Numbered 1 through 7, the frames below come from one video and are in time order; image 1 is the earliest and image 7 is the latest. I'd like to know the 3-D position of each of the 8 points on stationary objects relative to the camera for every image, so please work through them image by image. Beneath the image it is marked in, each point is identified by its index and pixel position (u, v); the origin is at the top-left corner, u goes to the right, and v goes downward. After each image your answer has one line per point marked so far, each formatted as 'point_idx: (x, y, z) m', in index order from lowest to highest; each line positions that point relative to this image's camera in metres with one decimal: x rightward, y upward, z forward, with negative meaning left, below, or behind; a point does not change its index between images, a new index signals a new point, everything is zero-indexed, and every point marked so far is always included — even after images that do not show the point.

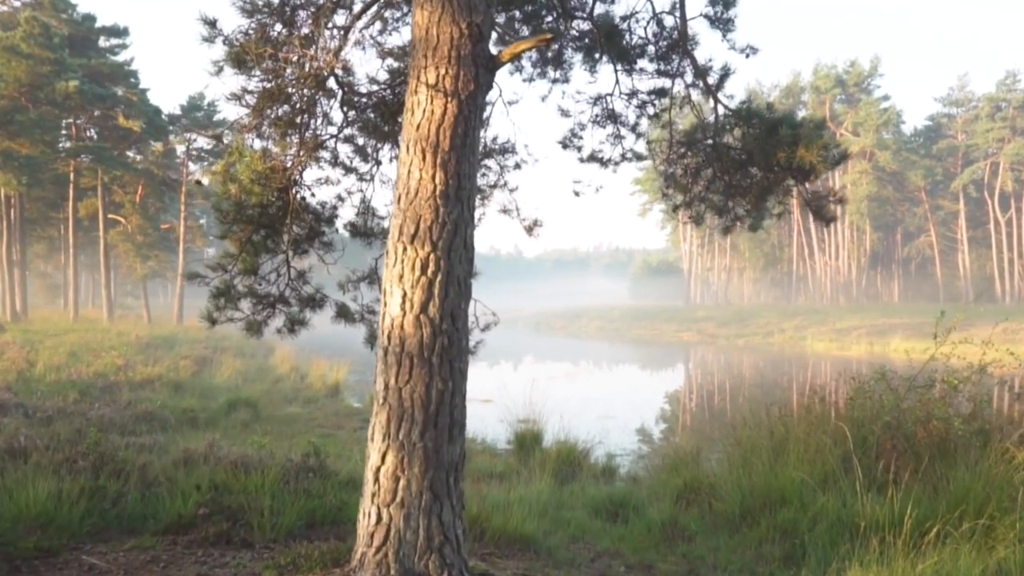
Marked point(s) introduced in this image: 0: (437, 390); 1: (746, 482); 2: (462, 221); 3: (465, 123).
0: (-0.3, -0.5, +3.5) m
1: (+1.9, -1.5, +6.3) m
2: (-0.2, +0.3, +3.7) m
3: (-0.2, +0.8, +3.7) m
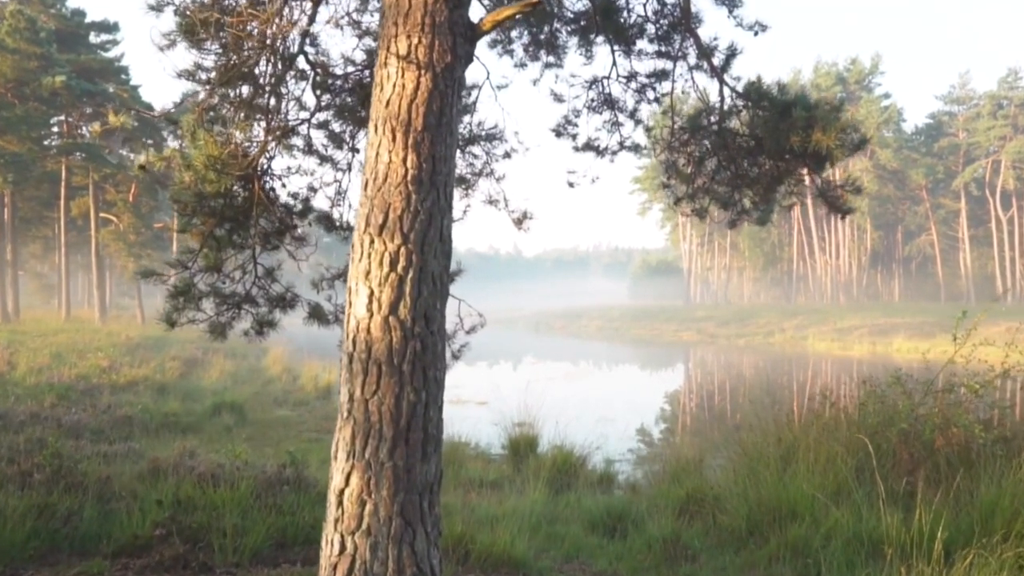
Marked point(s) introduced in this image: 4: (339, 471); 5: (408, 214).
0: (-0.4, -0.4, +3.1) m
1: (+1.8, -1.5, +5.9) m
2: (-0.3, +0.3, +3.2) m
3: (-0.3, +0.8, +3.3) m
4: (-0.7, -0.7, +3.2) m
5: (-0.4, +0.3, +3.2) m
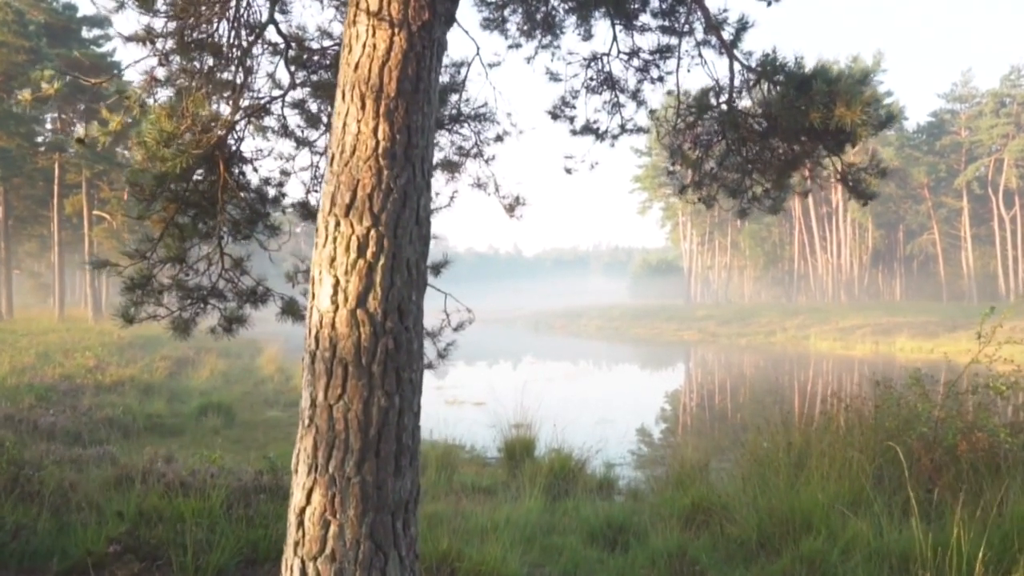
0: (-0.5, -0.4, +2.7) m
1: (+1.7, -1.5, +5.5) m
2: (-0.4, +0.4, +2.8) m
3: (-0.3, +0.8, +2.9) m
4: (-0.7, -0.7, +2.8) m
5: (-0.5, +0.3, +2.8) m
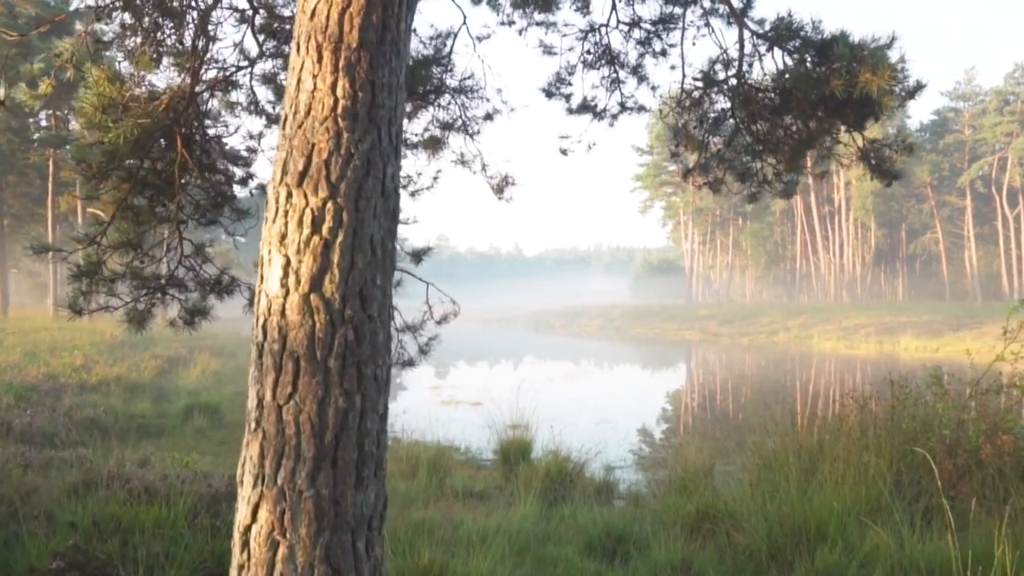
0: (-0.5, -0.4, +2.3) m
1: (+1.7, -1.4, +5.1) m
2: (-0.4, +0.4, +2.4) m
3: (-0.4, +0.9, +2.5) m
4: (-0.8, -0.6, +2.4) m
5: (-0.5, +0.4, +2.4) m
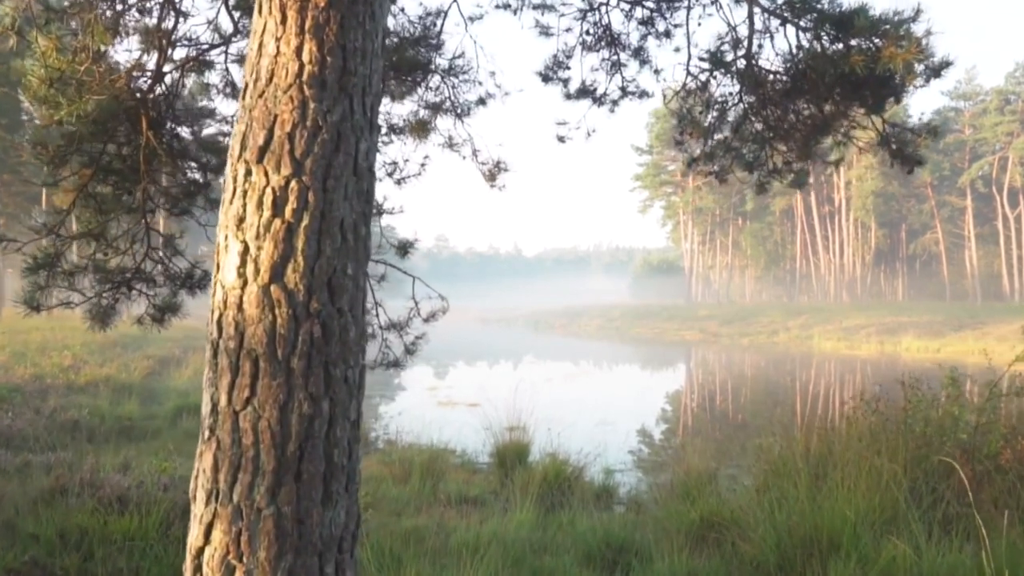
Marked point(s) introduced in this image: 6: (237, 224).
0: (-0.5, -0.3, +2.0) m
1: (+1.7, -1.4, +4.8) m
2: (-0.4, +0.4, +2.2) m
3: (-0.4, +0.9, +2.2) m
4: (-0.8, -0.6, +2.1) m
5: (-0.6, +0.4, +2.1) m
6: (-0.7, +0.2, +2.1) m
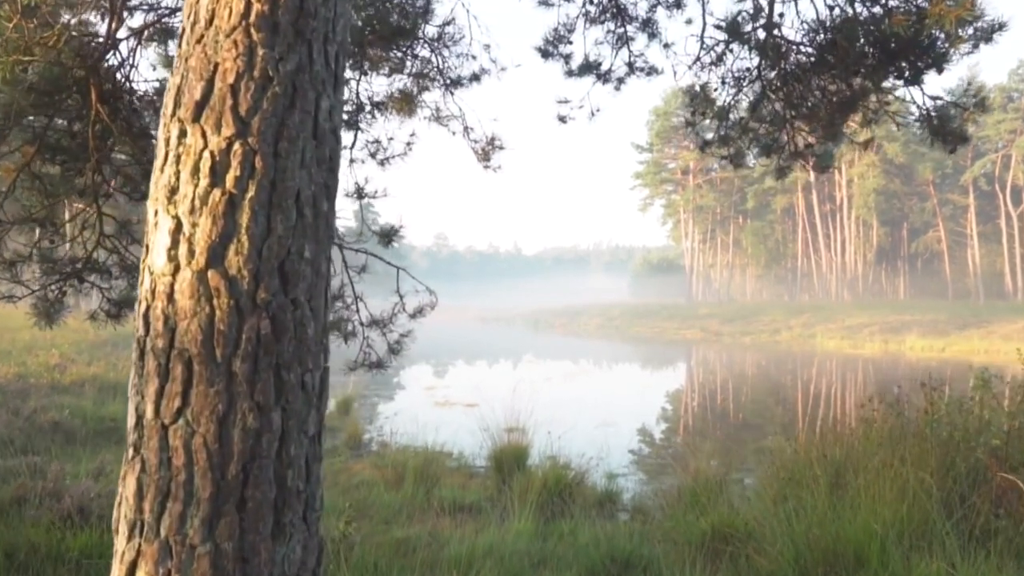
0: (-0.6, -0.3, +1.7) m
1: (+1.6, -1.4, +4.4) m
2: (-0.5, +0.5, +1.8) m
3: (-0.5, +0.9, +1.8) m
4: (-0.9, -0.6, +1.7) m
5: (-0.6, +0.4, +1.7) m
6: (-0.7, +0.2, +1.7) m
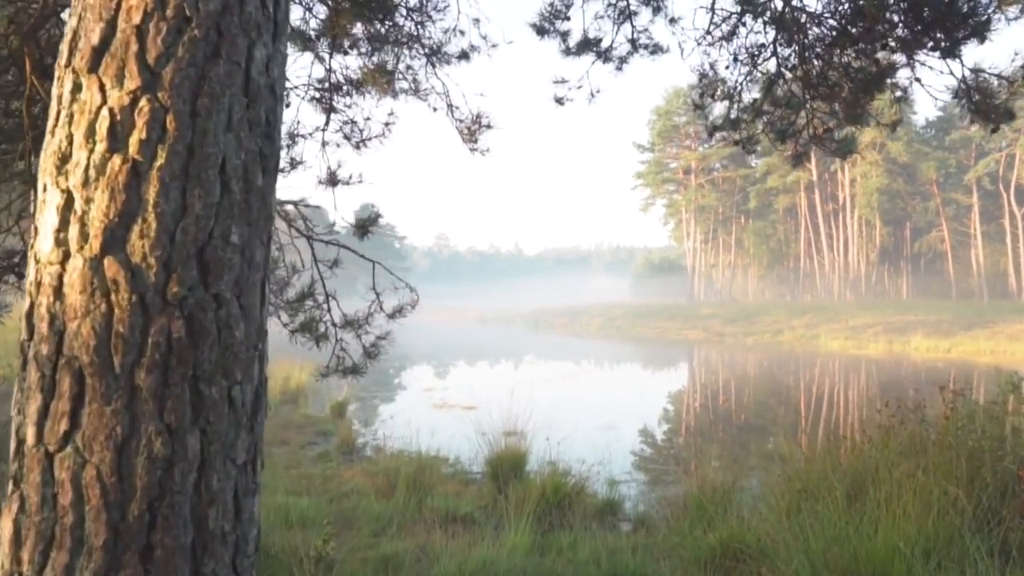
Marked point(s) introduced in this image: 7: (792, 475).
0: (-0.6, -0.3, +1.3) m
1: (+1.6, -1.4, +4.1) m
2: (-0.5, +0.5, +1.4) m
3: (-0.5, +0.9, +1.5) m
4: (-0.9, -0.6, +1.4) m
5: (-0.6, +0.5, +1.4) m
6: (-0.8, +0.2, +1.4) m
7: (+1.9, -1.3, +5.3) m
